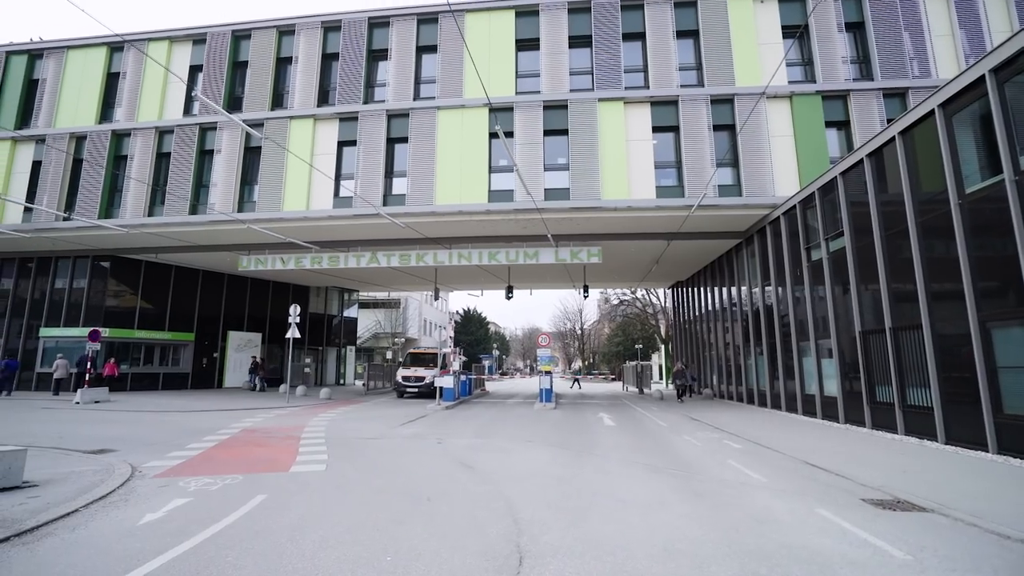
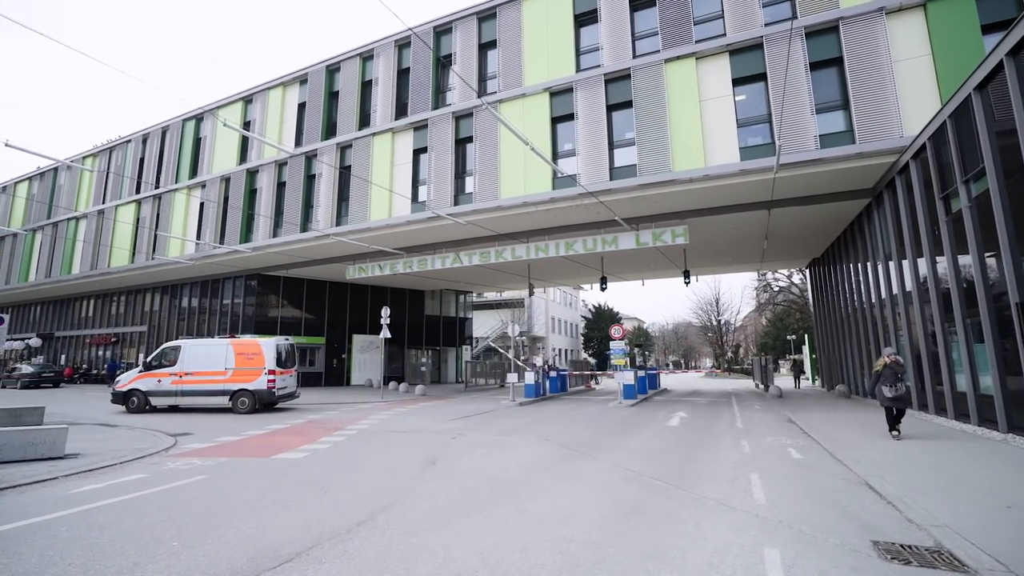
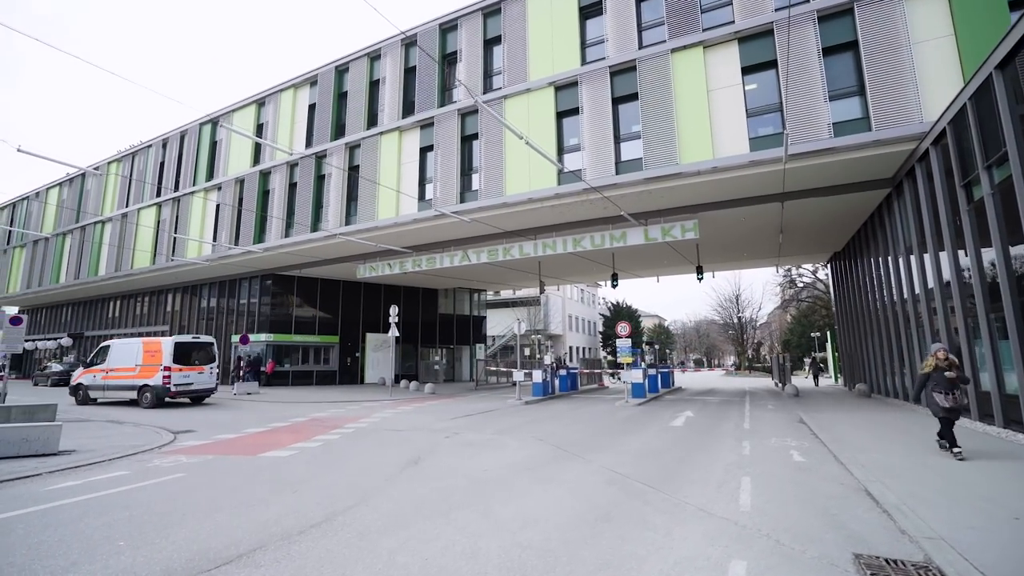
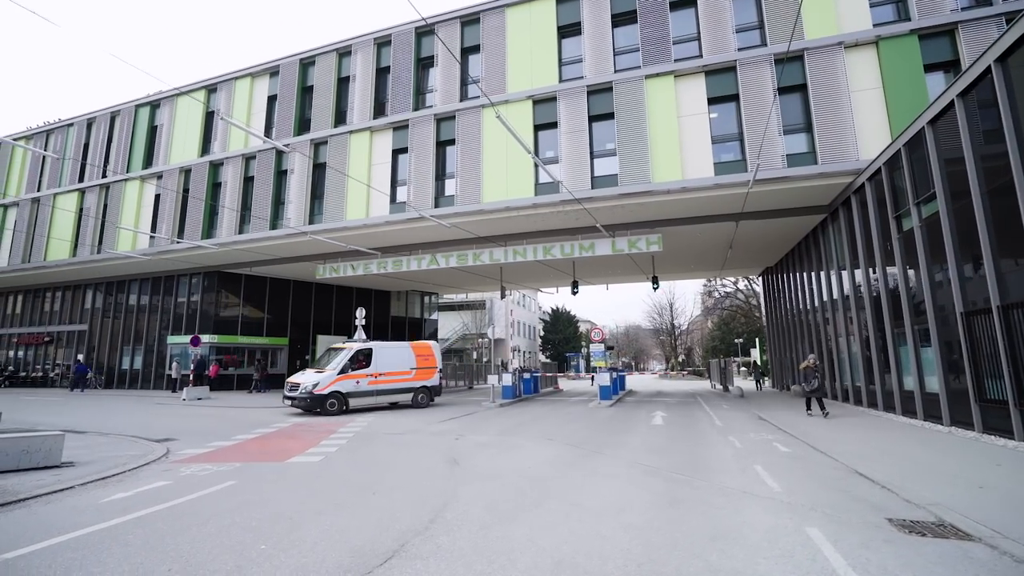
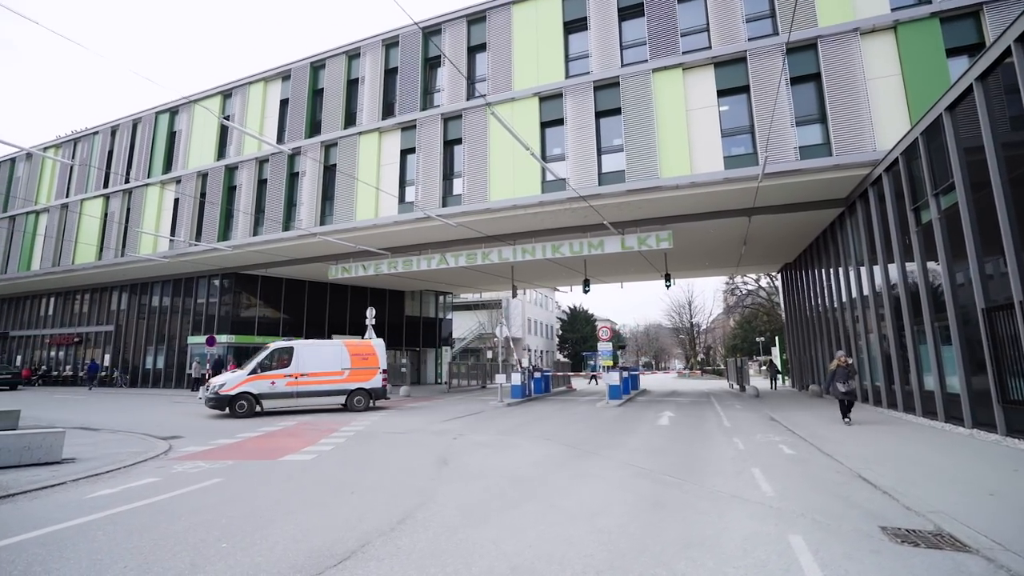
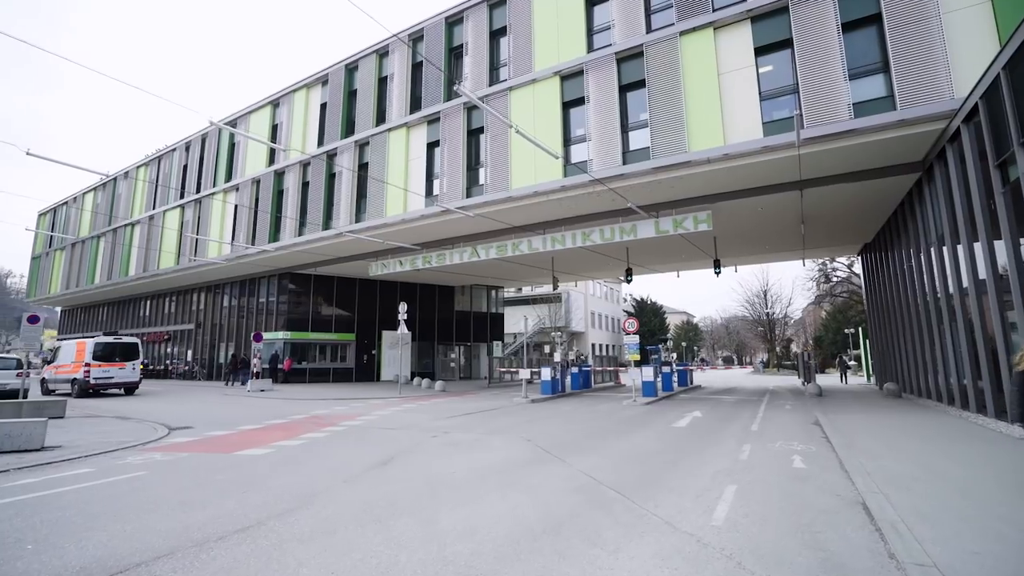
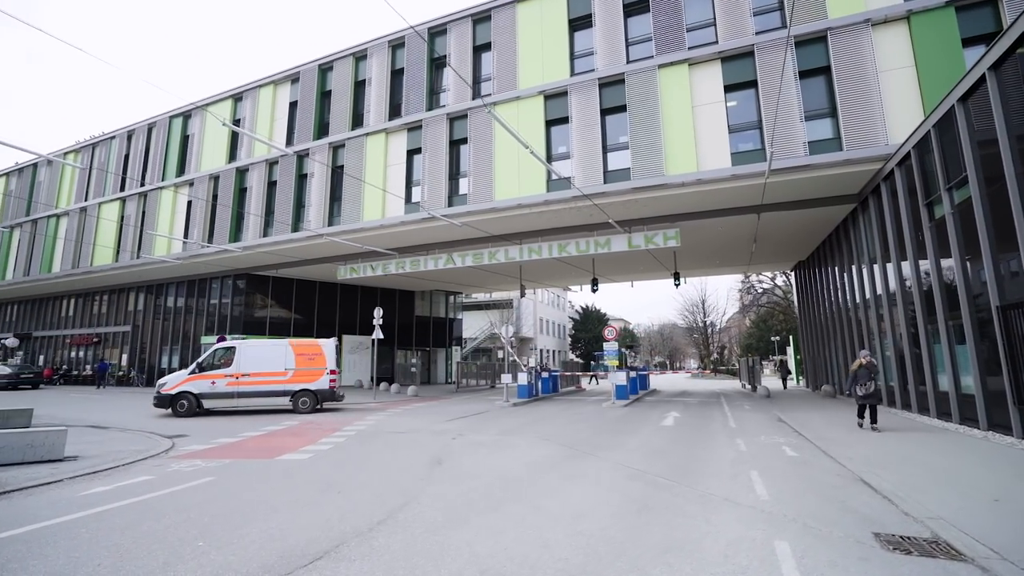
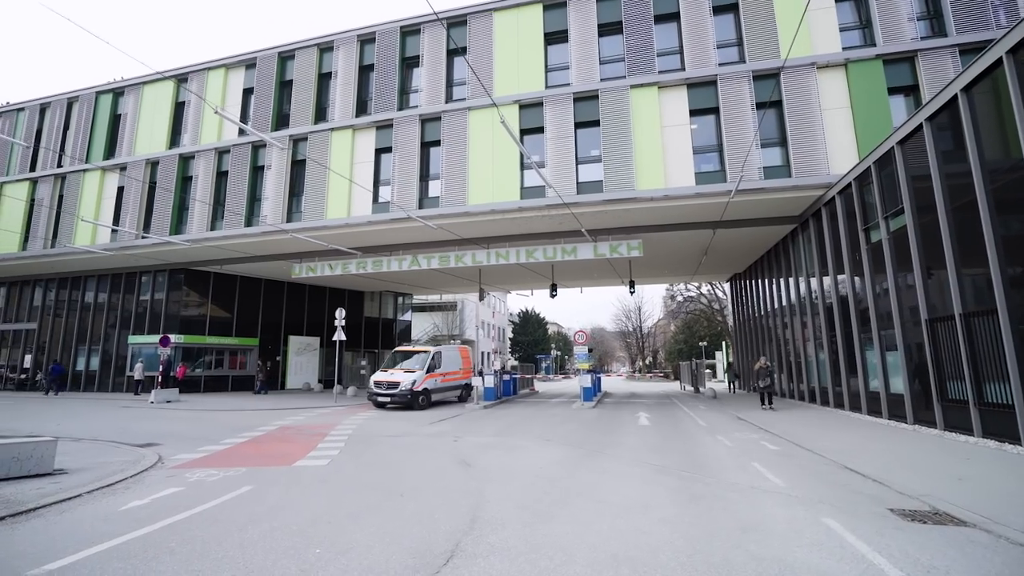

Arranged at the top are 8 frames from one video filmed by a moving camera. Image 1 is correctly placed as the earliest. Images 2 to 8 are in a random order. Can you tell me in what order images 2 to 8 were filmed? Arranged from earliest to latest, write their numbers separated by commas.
8, 4, 5, 7, 2, 3, 6
